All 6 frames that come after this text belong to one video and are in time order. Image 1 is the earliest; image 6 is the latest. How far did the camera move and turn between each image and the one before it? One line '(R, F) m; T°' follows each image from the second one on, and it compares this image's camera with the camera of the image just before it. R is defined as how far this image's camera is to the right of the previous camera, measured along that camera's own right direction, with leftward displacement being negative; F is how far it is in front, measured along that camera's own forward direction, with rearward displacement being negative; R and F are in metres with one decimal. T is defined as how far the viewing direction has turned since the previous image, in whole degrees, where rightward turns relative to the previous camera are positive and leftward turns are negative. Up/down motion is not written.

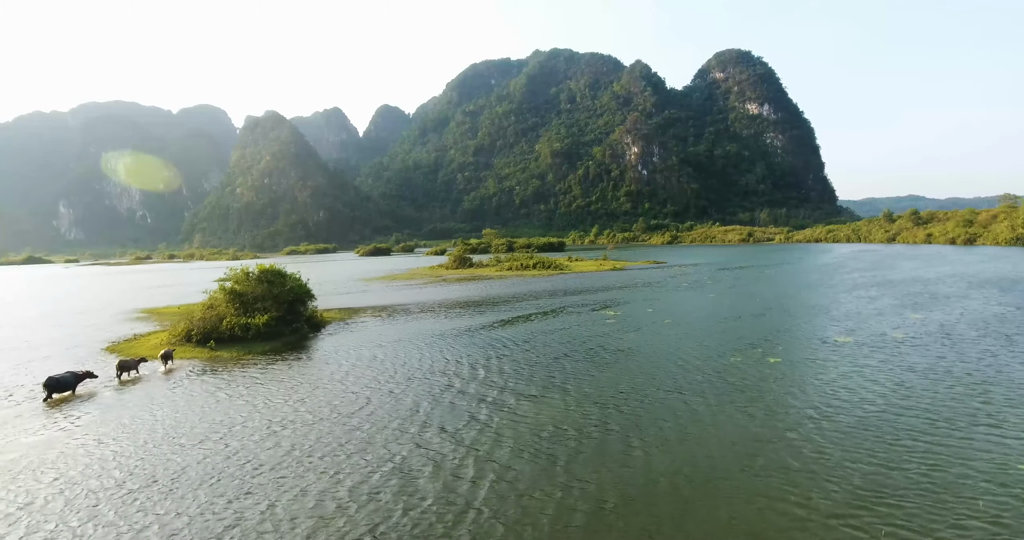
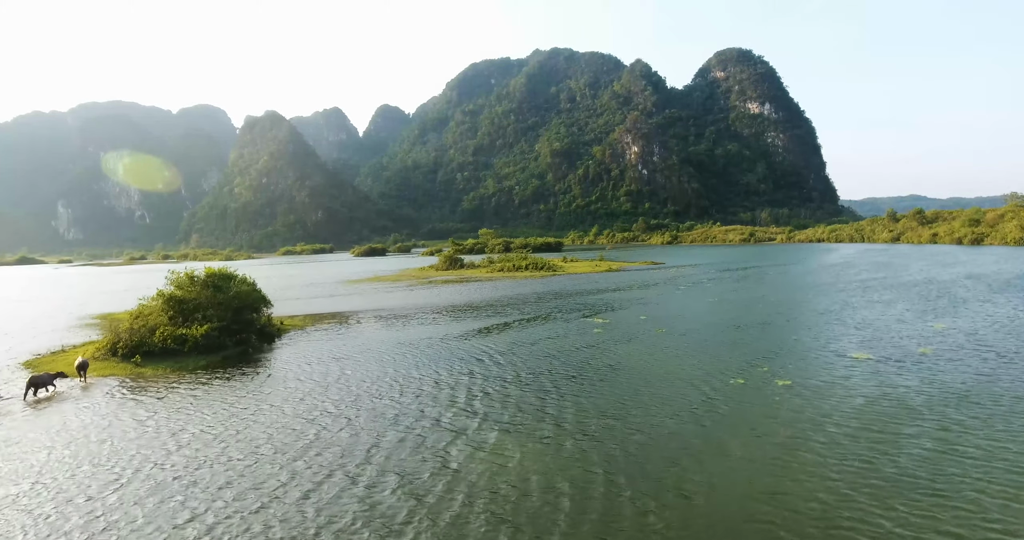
(+1.0, +2.8) m; 0°
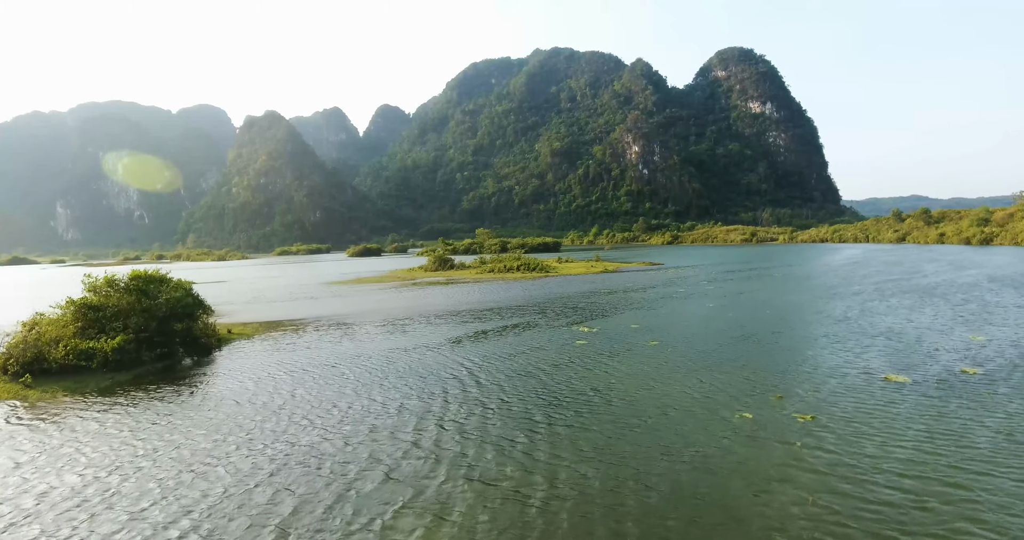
(+1.1, +3.1) m; 0°
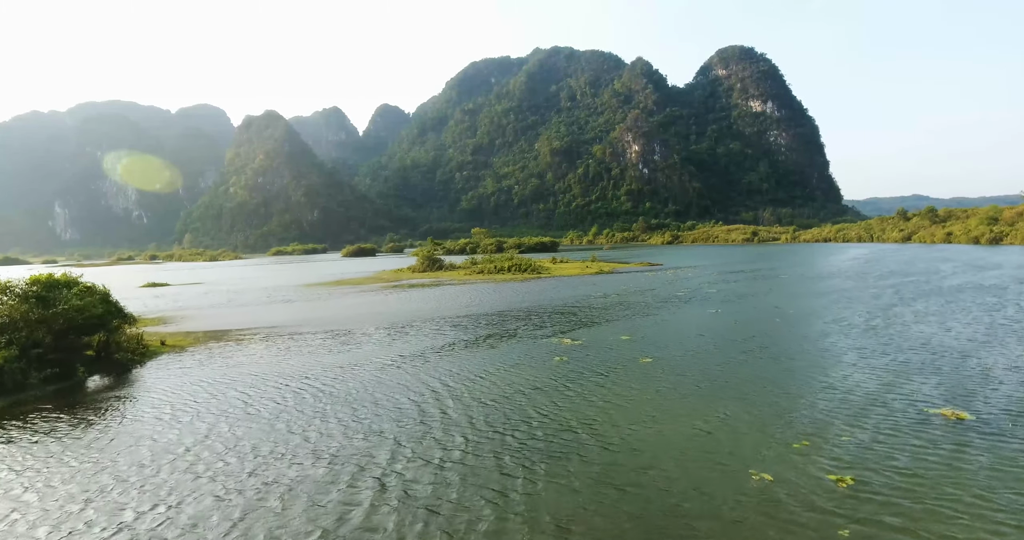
(+1.0, +3.2) m; 0°
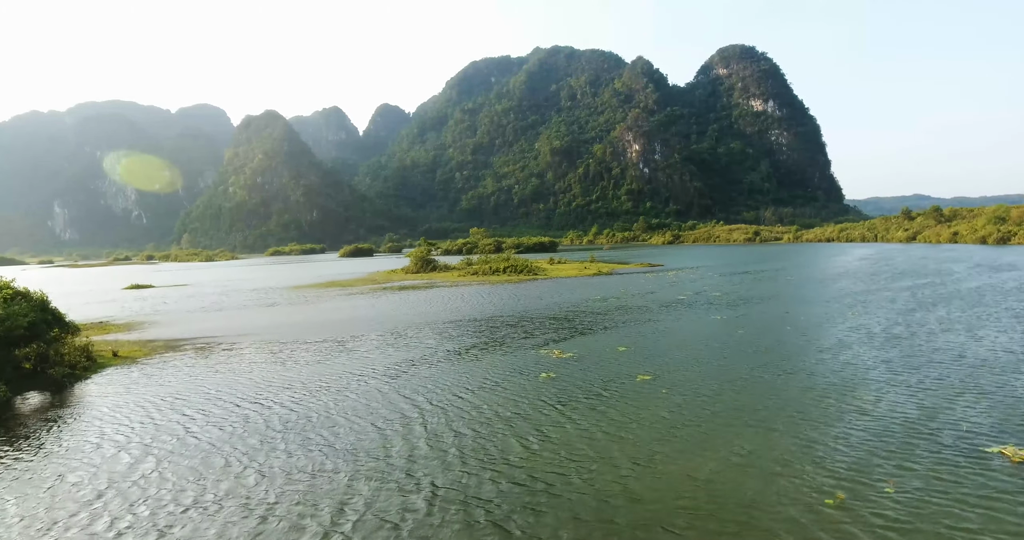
(+0.5, +2.0) m; 0°
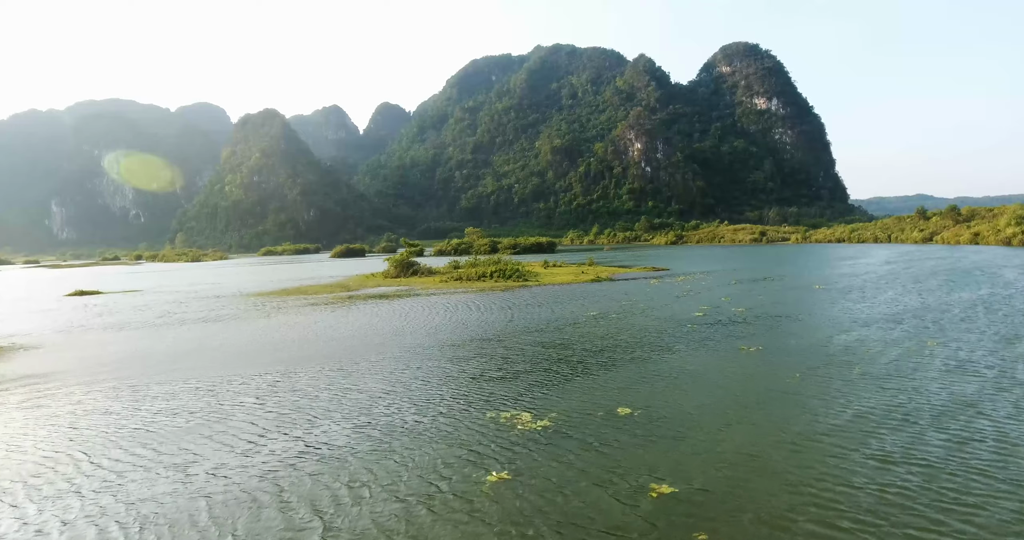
(+1.1, +6.2) m; 0°
